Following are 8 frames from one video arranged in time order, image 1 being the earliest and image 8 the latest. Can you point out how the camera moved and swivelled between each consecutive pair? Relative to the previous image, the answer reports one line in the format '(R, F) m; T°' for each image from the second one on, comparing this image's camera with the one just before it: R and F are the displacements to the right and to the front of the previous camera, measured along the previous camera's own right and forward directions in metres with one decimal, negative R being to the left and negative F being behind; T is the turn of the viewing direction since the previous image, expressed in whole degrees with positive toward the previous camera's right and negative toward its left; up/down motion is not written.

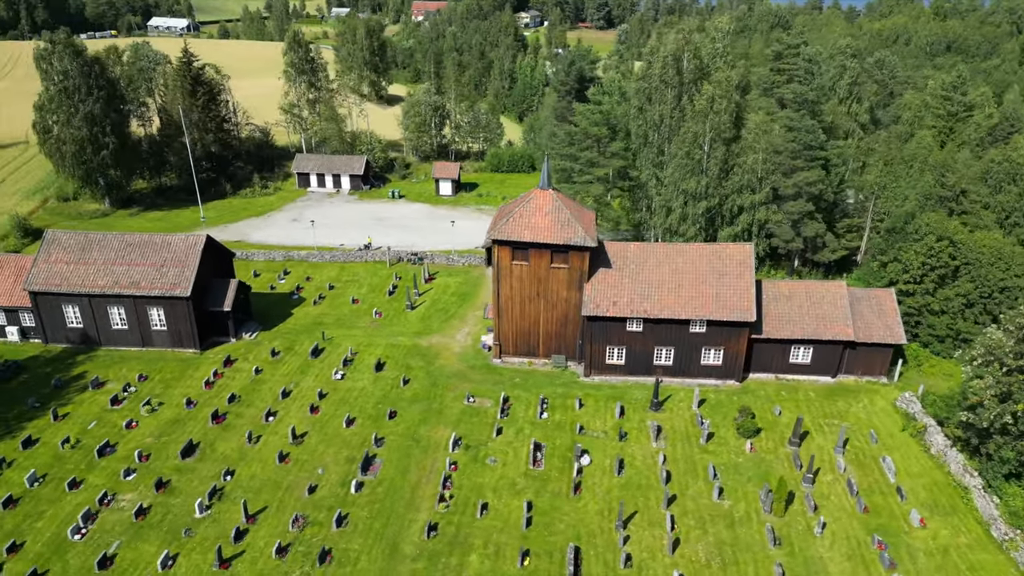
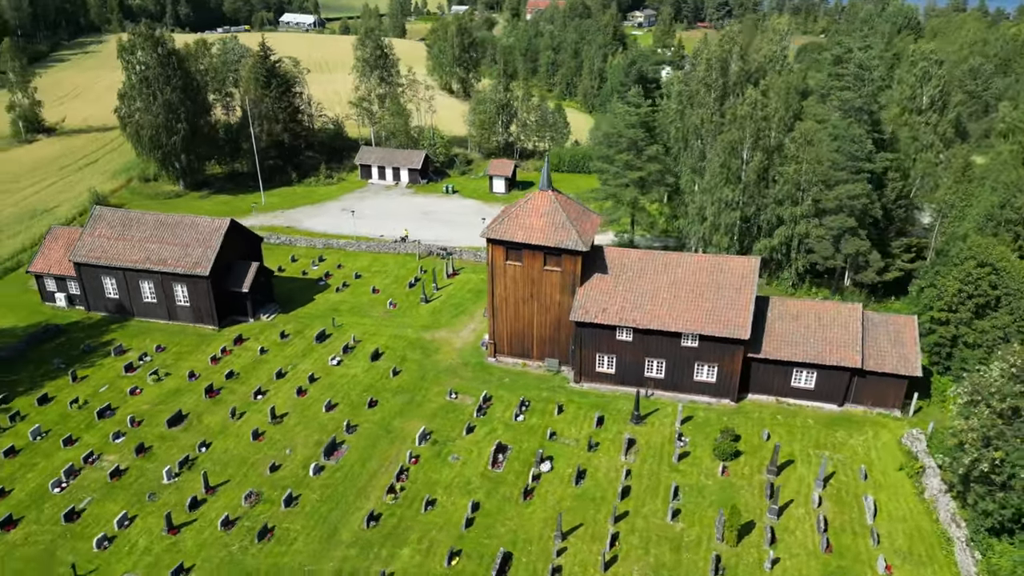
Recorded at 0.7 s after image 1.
(+6.4, +0.7) m; -8°
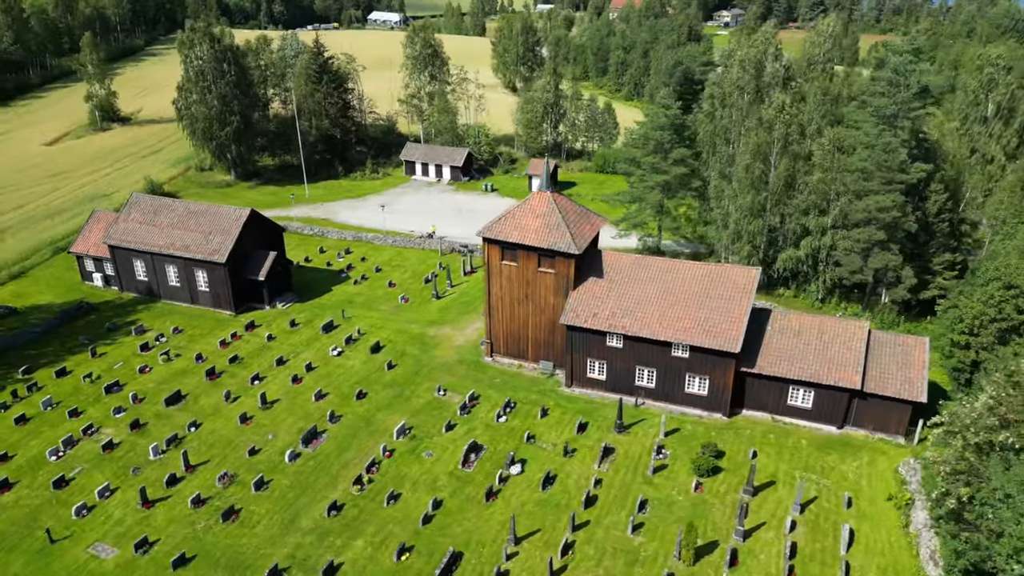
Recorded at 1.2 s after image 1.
(+4.7, +0.4) m; -6°
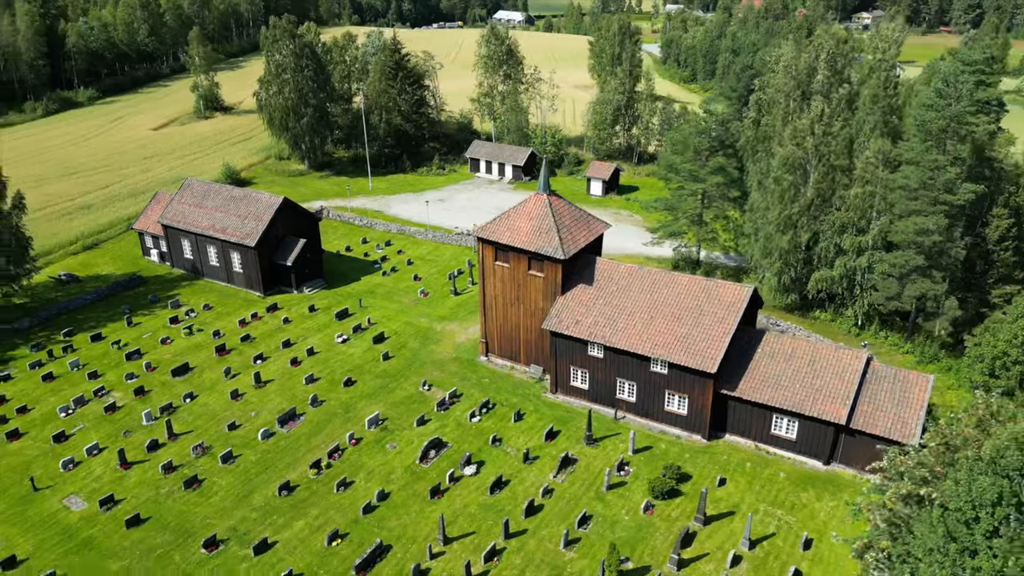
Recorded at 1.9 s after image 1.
(+6.9, +0.8) m; -9°
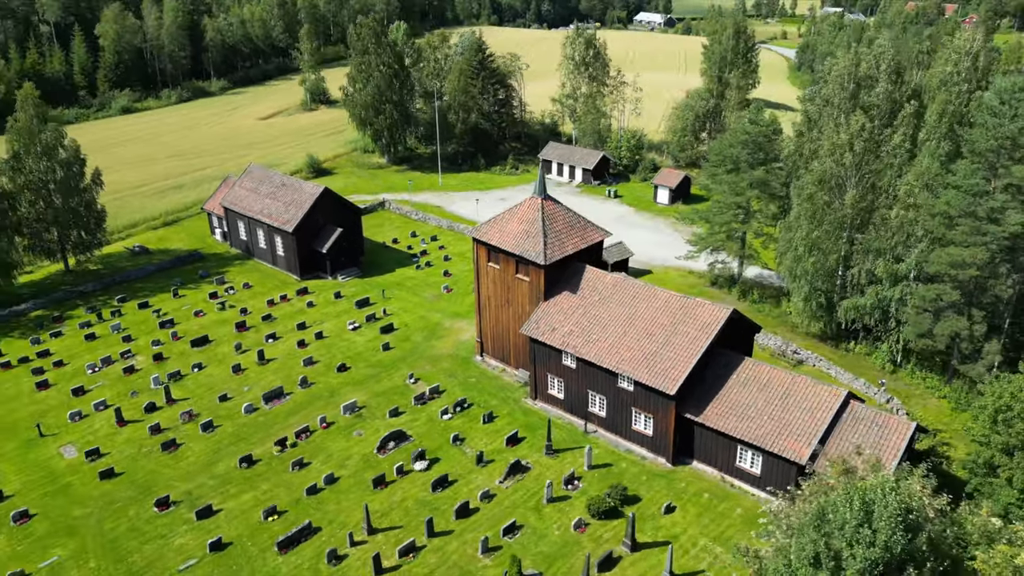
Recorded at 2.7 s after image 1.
(+7.7, +0.9) m; -10°
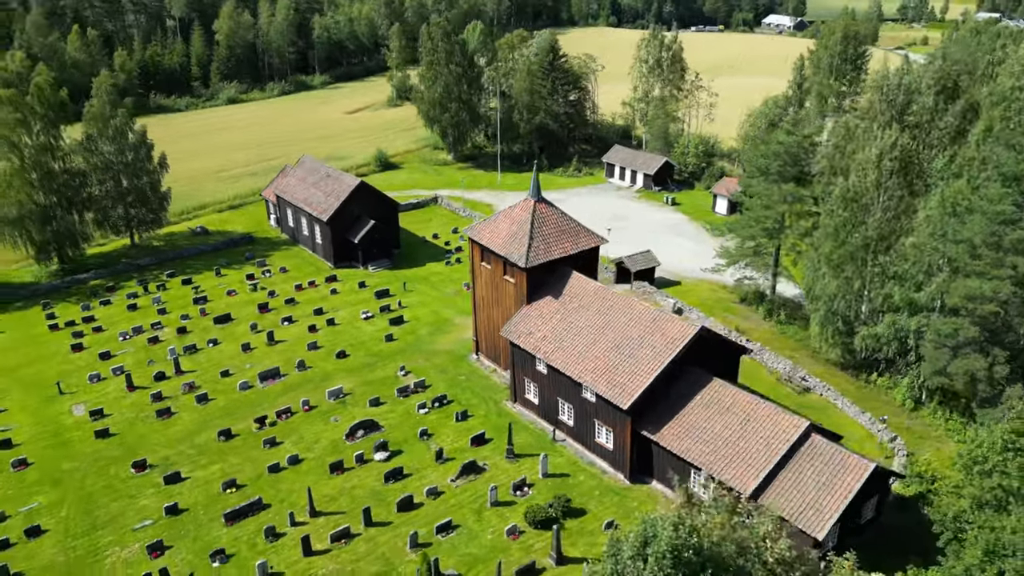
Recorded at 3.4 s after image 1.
(+6.7, +0.7) m; -9°
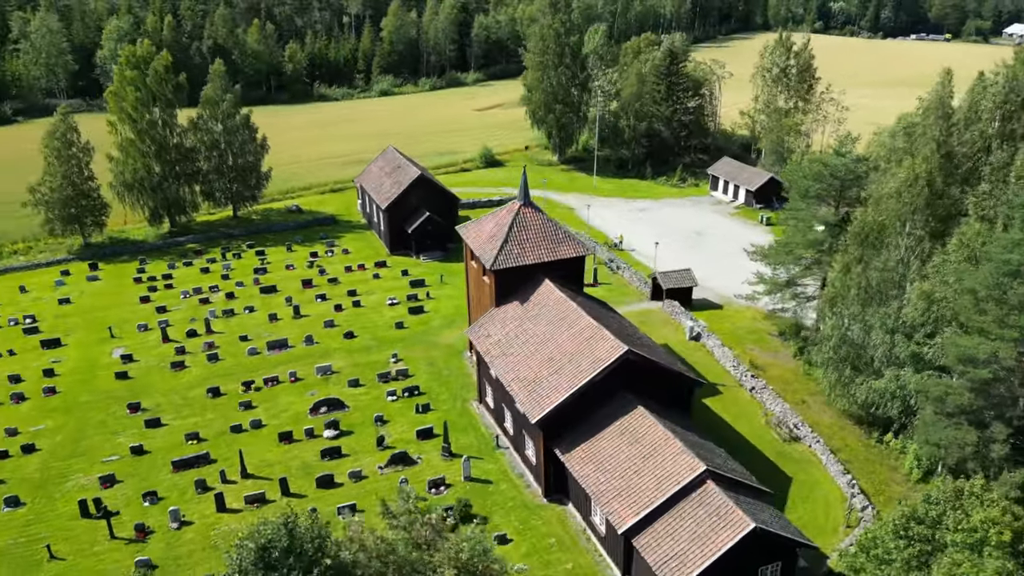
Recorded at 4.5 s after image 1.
(+10.8, +1.6) m; -14°
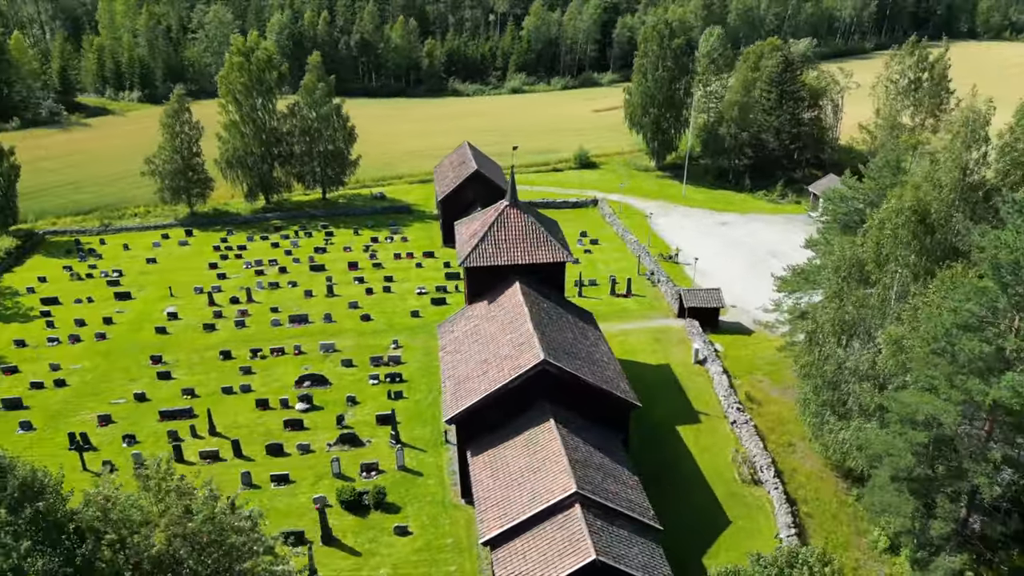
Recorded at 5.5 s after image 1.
(+9.8, +1.3) m; -13°
